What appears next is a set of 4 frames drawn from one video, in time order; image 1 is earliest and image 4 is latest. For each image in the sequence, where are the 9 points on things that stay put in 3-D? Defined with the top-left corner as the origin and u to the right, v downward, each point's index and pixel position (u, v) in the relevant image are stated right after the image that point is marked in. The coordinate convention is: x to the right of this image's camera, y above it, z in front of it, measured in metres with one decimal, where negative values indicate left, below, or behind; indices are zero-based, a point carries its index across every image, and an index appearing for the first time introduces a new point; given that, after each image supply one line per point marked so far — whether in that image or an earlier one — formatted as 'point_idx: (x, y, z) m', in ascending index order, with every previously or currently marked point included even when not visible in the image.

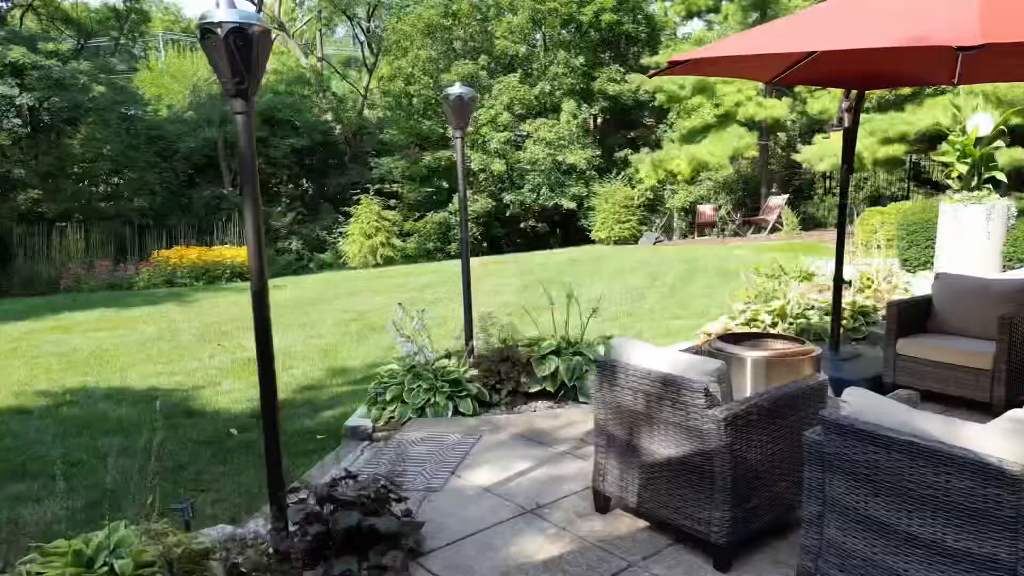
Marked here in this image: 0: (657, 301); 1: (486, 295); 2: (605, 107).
0: (+1.5, -0.1, +7.6) m
1: (-0.3, -0.1, +8.4) m
2: (+2.2, +4.4, +18.0) m
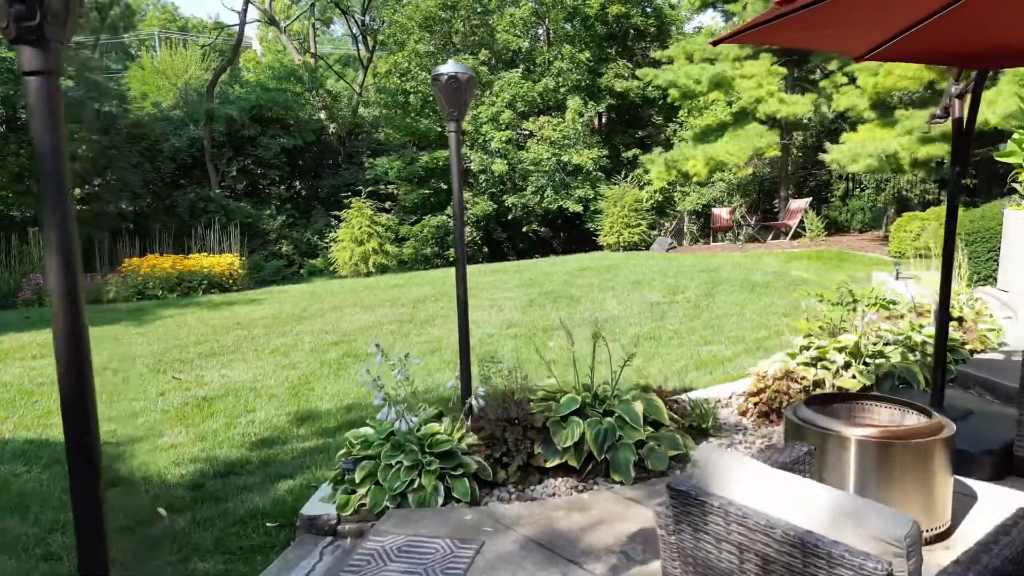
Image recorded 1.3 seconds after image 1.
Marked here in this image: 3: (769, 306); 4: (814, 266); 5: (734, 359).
0: (+1.5, -0.3, +6.6) m
1: (-0.2, -0.2, +7.5) m
2: (+2.3, +4.2, +17.1) m
3: (+2.5, -0.2, +7.1) m
4: (+3.8, +0.3, +9.4) m
5: (+1.6, -0.5, +5.3) m
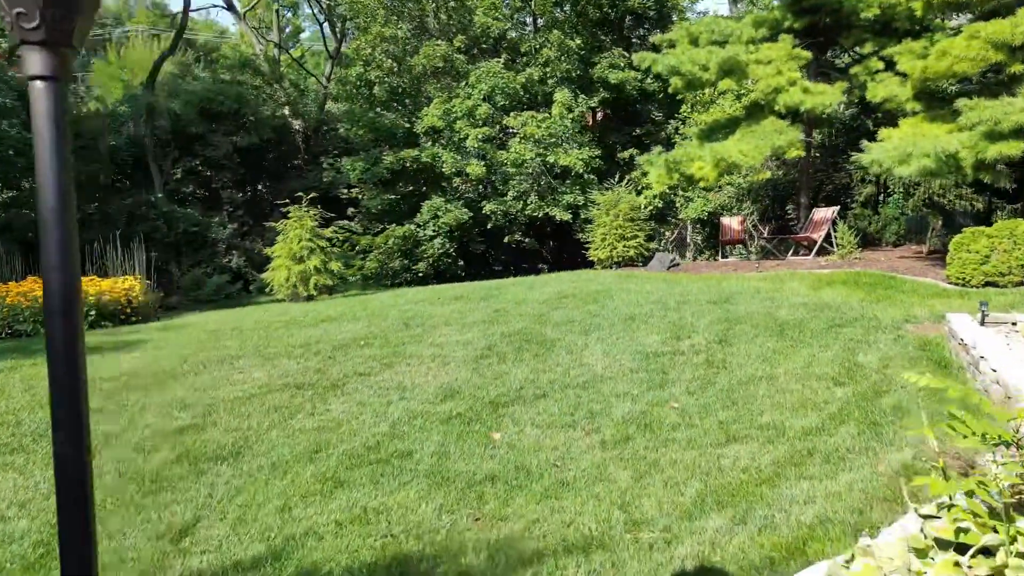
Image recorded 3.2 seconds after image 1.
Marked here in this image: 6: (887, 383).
0: (+1.1, -0.6, +4.7) m
1: (-0.6, -0.6, +5.5) m
2: (+1.9, +3.8, +15.1) m
3: (+2.1, -0.5, +5.1) m
4: (+3.4, -0.1, +7.4) m
5: (+1.2, -0.9, +3.4) m
6: (+2.3, -0.6, +4.6) m
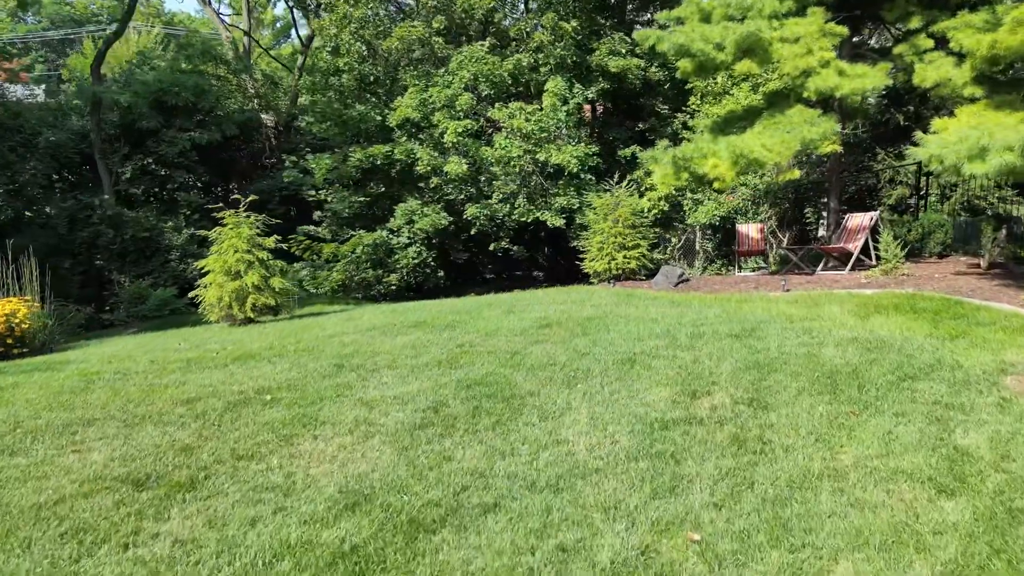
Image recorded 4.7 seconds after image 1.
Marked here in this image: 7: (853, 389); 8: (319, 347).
0: (+0.8, -0.9, +3.0) m
1: (-0.9, -0.8, +3.9) m
2: (+1.7, +3.6, +13.5) m
3: (+1.8, -0.8, +3.5) m
4: (+3.1, -0.3, +5.8) m
5: (+0.9, -1.1, +1.7) m
6: (+2.0, -0.8, +3.0) m
7: (+2.0, -0.6, +4.5) m
8: (-1.6, -0.5, +6.2) m
